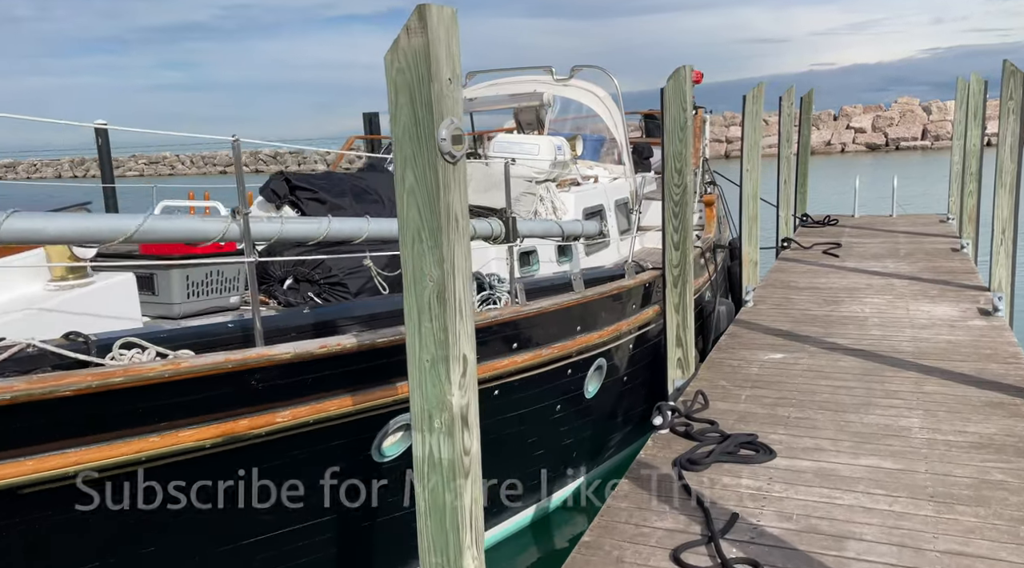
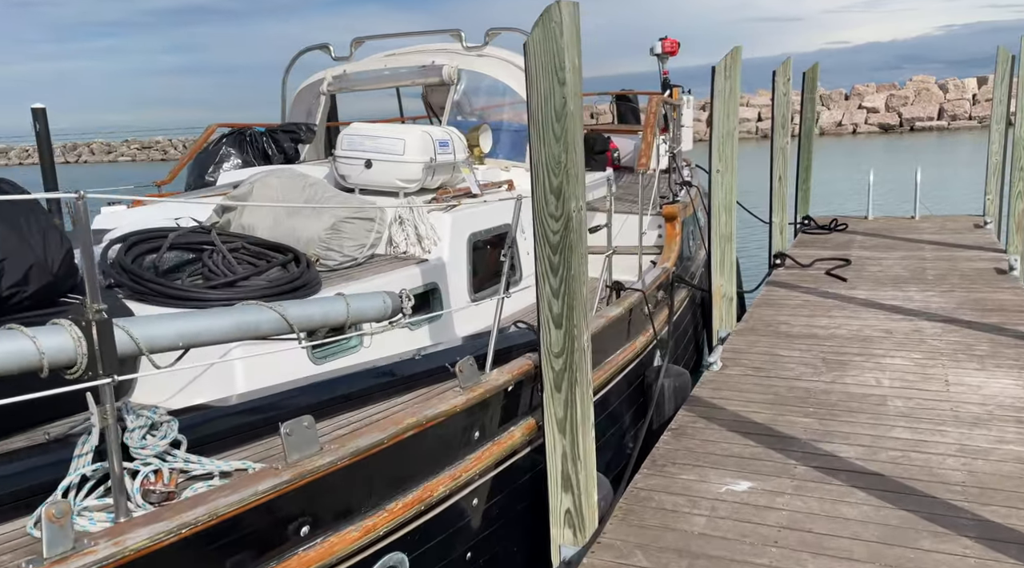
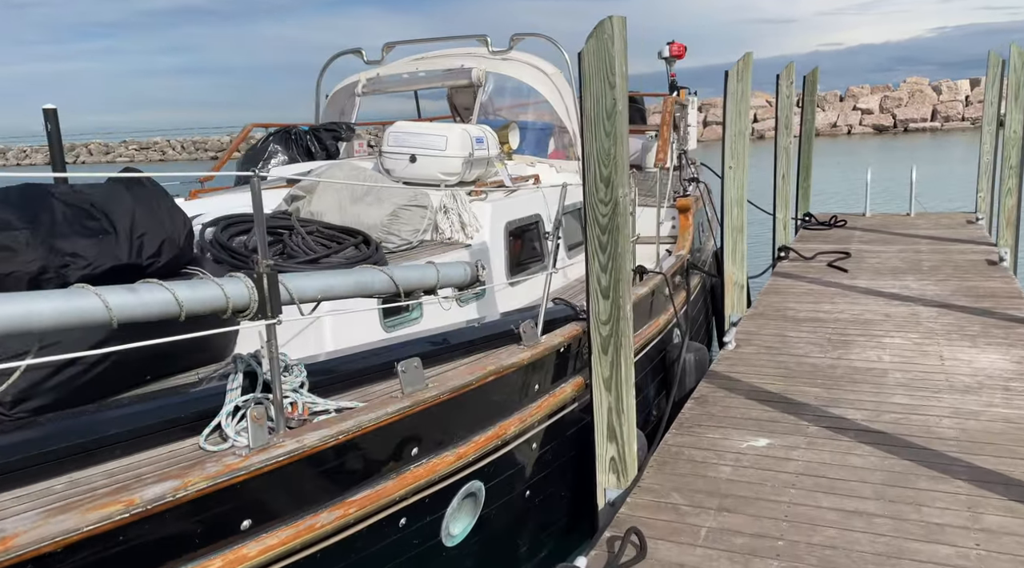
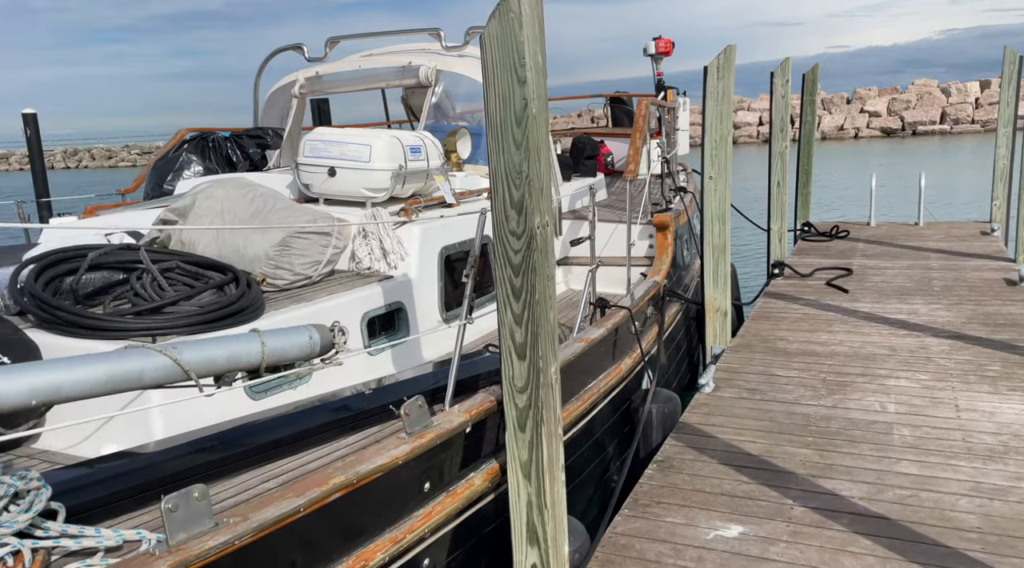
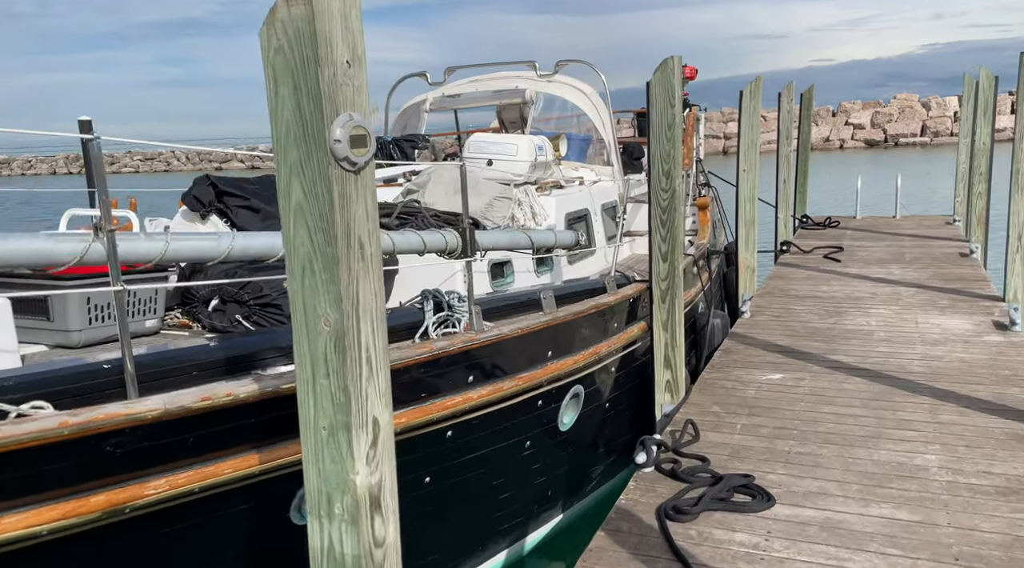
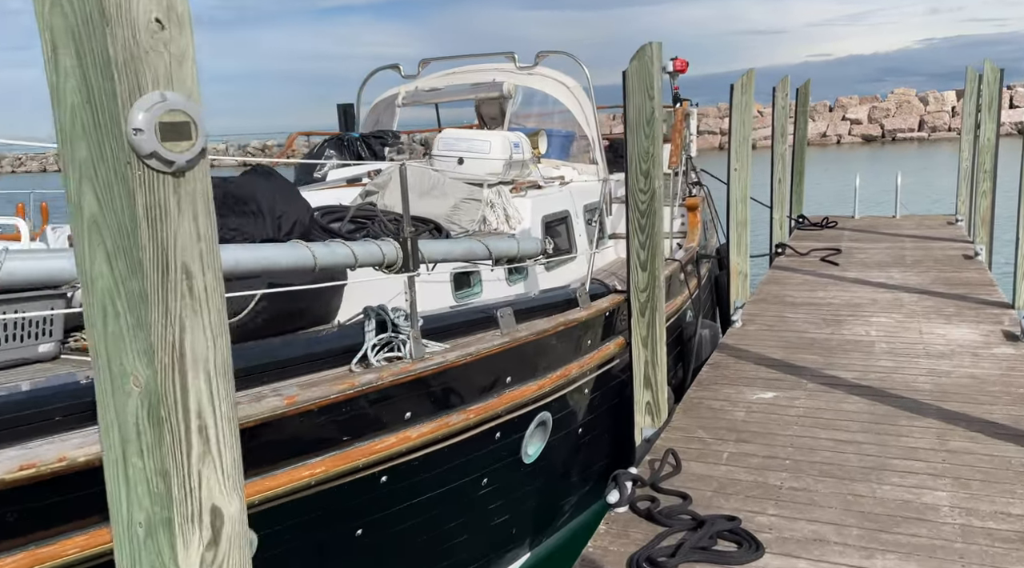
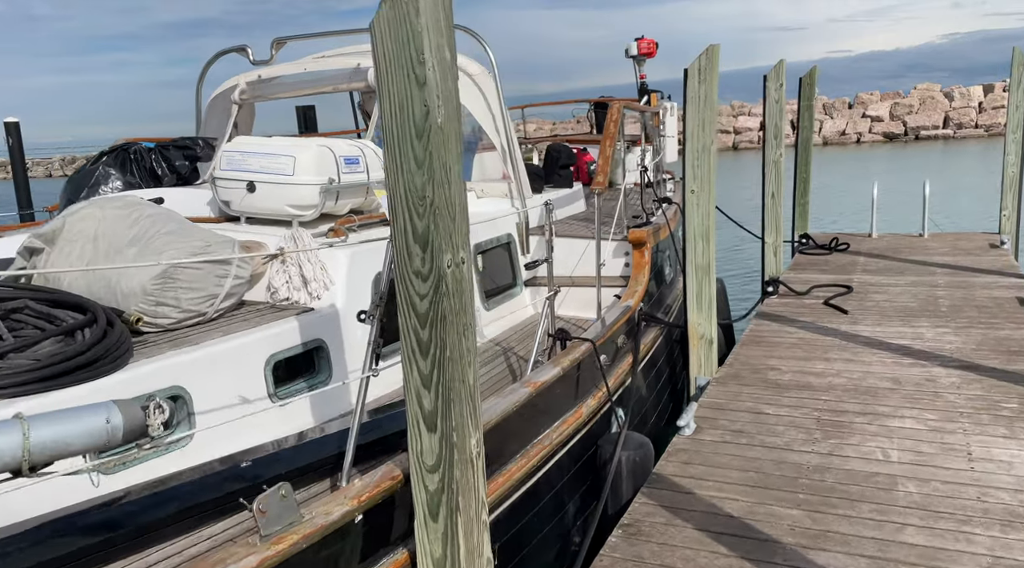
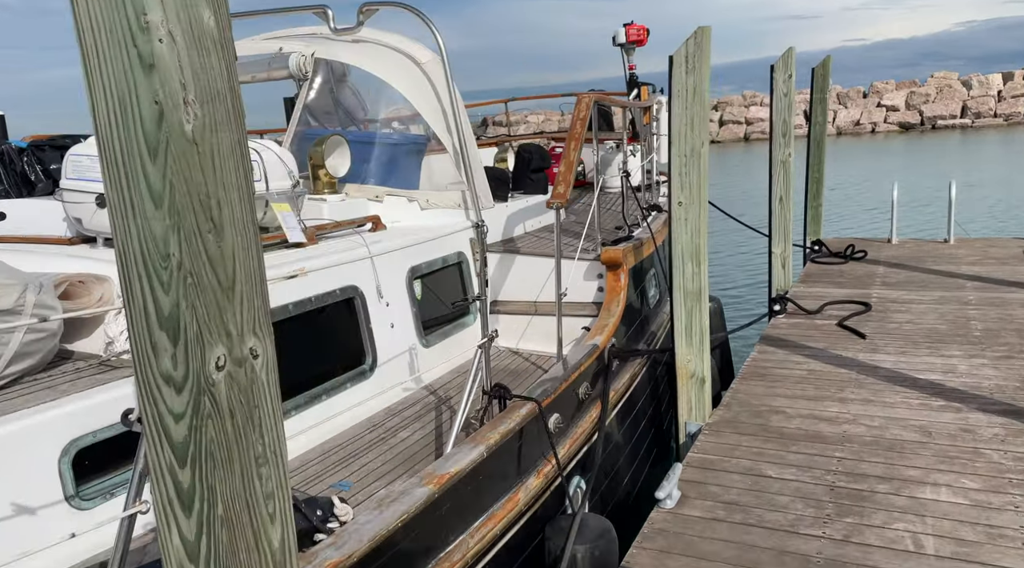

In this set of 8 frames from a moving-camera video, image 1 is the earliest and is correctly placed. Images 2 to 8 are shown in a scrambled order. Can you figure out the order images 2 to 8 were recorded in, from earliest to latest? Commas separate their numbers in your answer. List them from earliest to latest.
5, 6, 3, 2, 4, 7, 8
